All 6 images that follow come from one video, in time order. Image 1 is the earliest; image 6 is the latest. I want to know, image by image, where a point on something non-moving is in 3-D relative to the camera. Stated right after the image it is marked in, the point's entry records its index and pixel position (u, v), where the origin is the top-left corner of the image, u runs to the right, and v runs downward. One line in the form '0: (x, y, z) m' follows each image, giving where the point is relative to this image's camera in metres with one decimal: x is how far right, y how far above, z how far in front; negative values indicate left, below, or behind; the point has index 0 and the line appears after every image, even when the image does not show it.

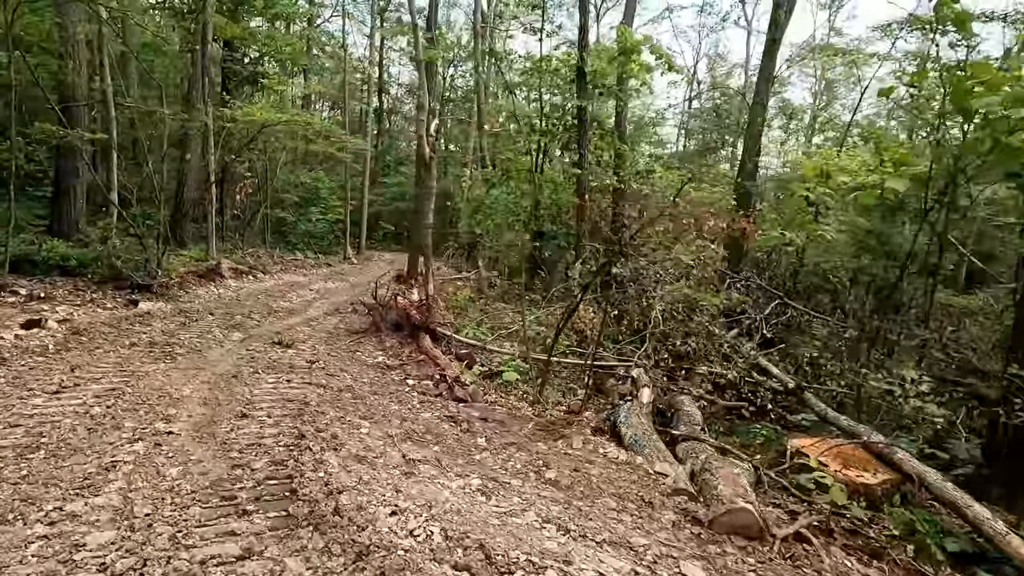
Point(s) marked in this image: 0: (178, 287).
0: (-6.2, 0.0, +9.9) m
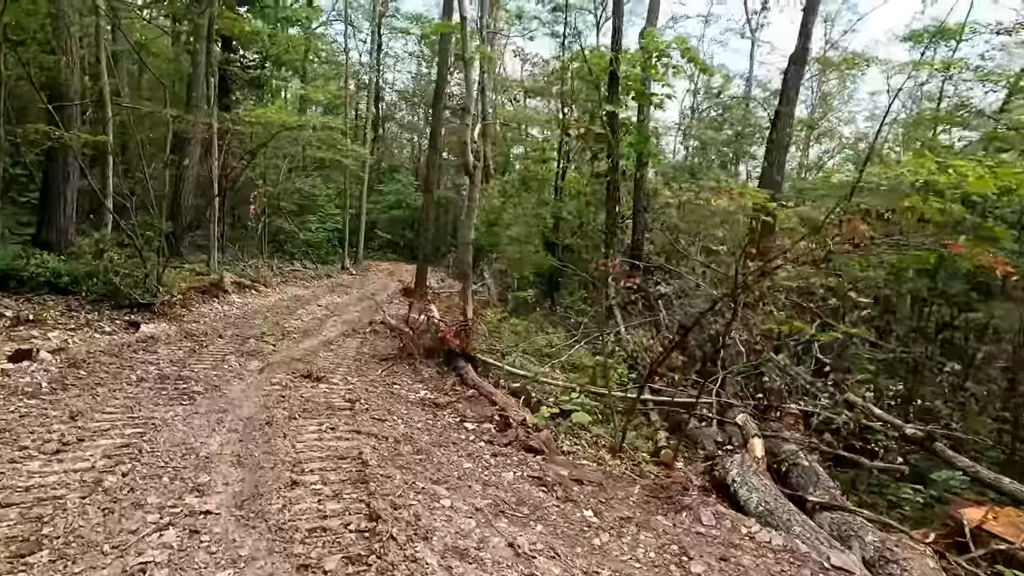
0: (-5.6, -0.3, +9.0) m
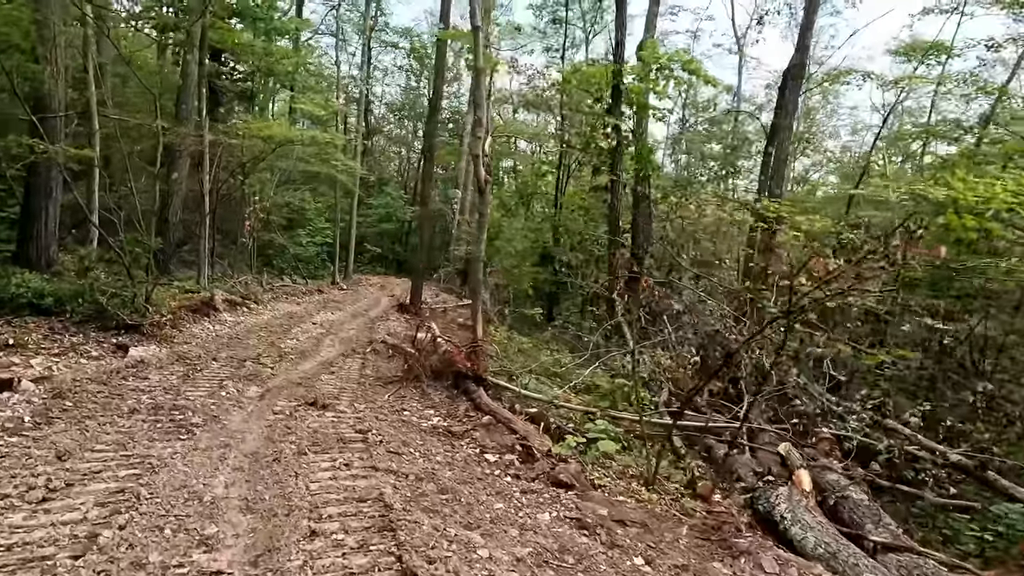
0: (-5.5, -0.6, +8.6) m
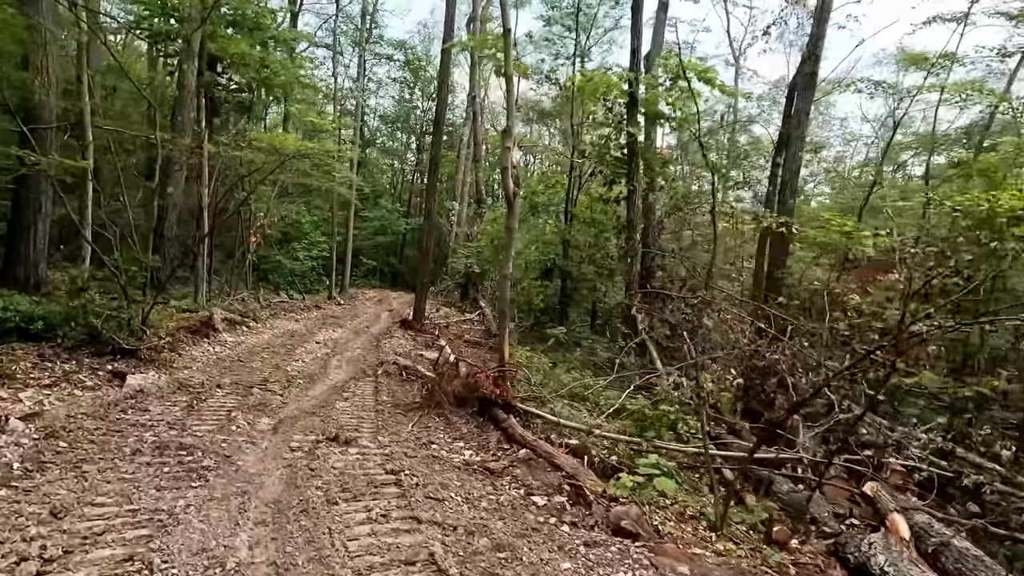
0: (-5.1, -0.9, +8.1) m
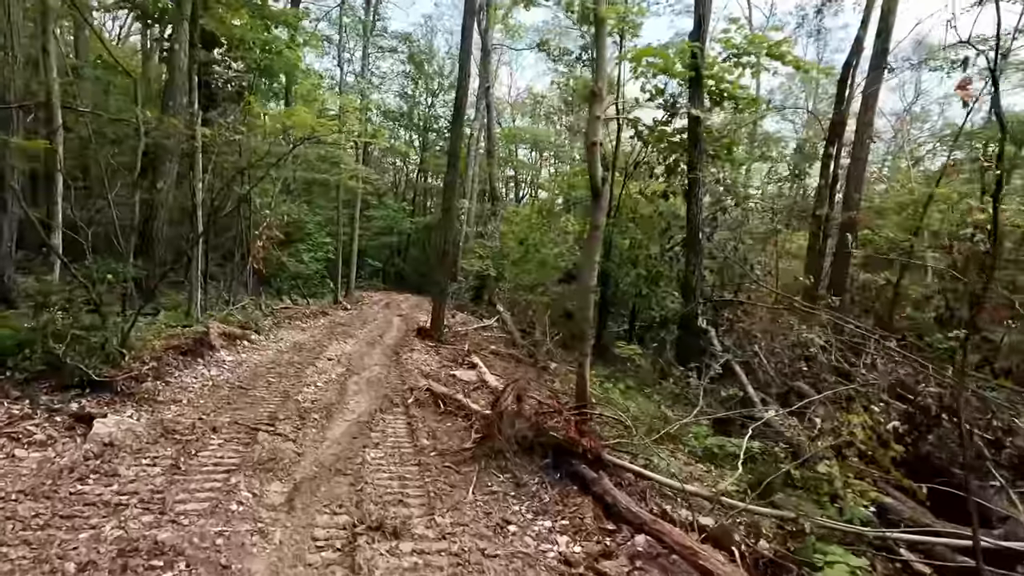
0: (-4.4, -1.1, +6.6) m
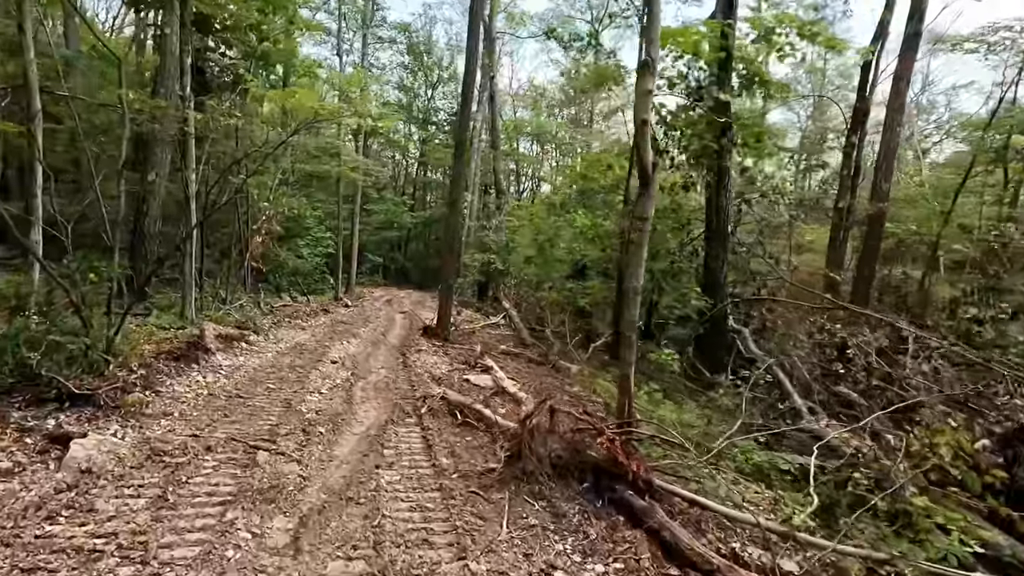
0: (-4.1, -1.1, +6.0) m
